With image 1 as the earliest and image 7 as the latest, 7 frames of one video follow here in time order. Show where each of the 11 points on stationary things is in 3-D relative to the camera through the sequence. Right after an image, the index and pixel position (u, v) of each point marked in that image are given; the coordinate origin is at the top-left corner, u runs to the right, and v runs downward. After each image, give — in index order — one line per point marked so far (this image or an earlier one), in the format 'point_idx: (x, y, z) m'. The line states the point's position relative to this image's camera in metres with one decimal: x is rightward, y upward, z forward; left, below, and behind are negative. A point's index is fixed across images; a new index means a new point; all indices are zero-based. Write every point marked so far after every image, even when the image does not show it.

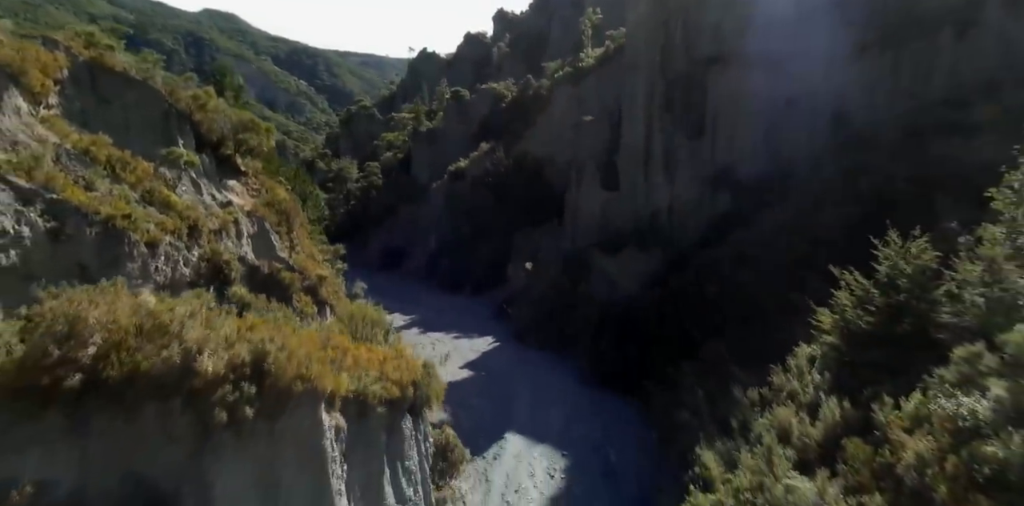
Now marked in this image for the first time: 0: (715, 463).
0: (+4.3, -4.4, +12.0) m
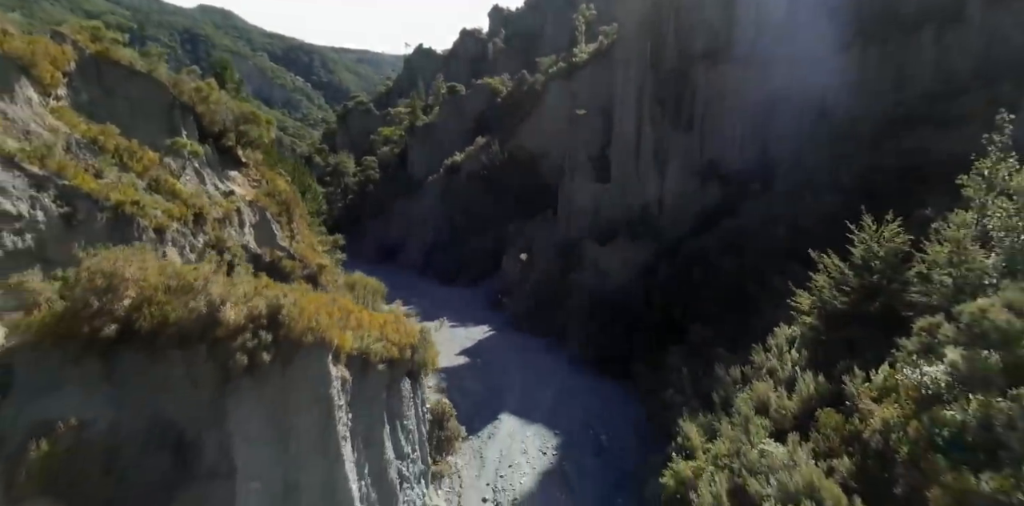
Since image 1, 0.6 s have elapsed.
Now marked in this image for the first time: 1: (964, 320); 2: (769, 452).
0: (+4.1, -4.0, +12.6) m
1: (+8.1, -1.1, +10.0) m
2: (+4.8, -3.8, +10.6) m
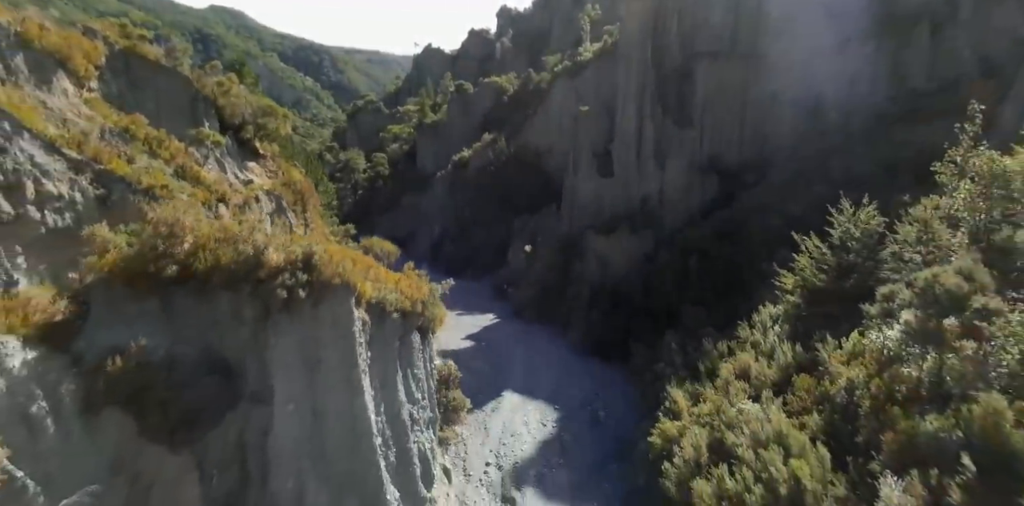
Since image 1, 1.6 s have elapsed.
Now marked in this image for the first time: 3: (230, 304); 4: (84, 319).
0: (+4.1, -3.5, +13.6) m
1: (+8.1, -0.6, +11.0) m
2: (+4.8, -3.3, +11.6) m
3: (-3.8, -0.7, +7.5) m
4: (-5.0, -0.8, +6.6) m
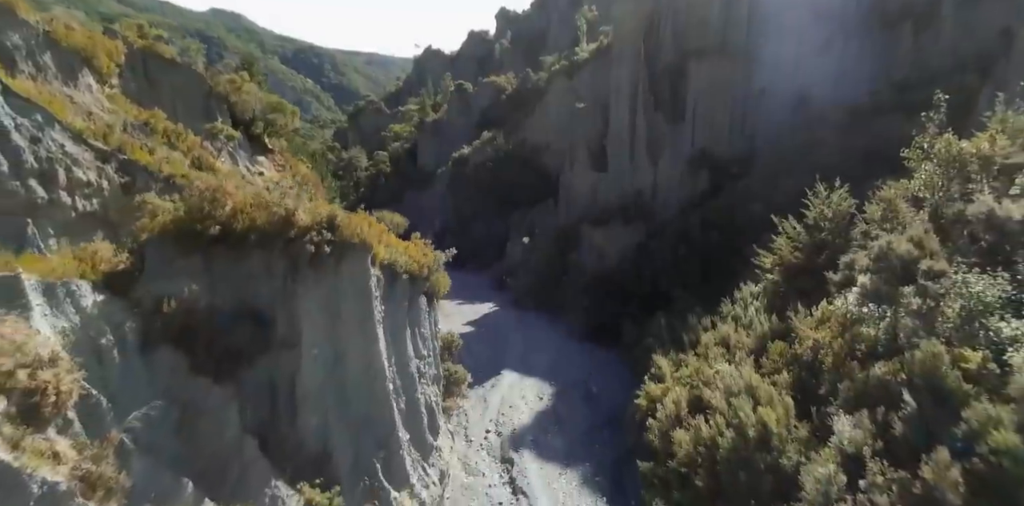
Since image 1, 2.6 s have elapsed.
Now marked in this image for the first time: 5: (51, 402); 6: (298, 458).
0: (+4.1, -2.9, +14.8) m
1: (+8.0, -0.1, +12.1) m
2: (+4.7, -2.7, +12.7) m
3: (-3.8, -0.1, +8.6) m
4: (-5.1, -0.2, +7.7) m
5: (-4.9, -1.6, +6.0) m
6: (-3.3, -3.1, +8.7) m
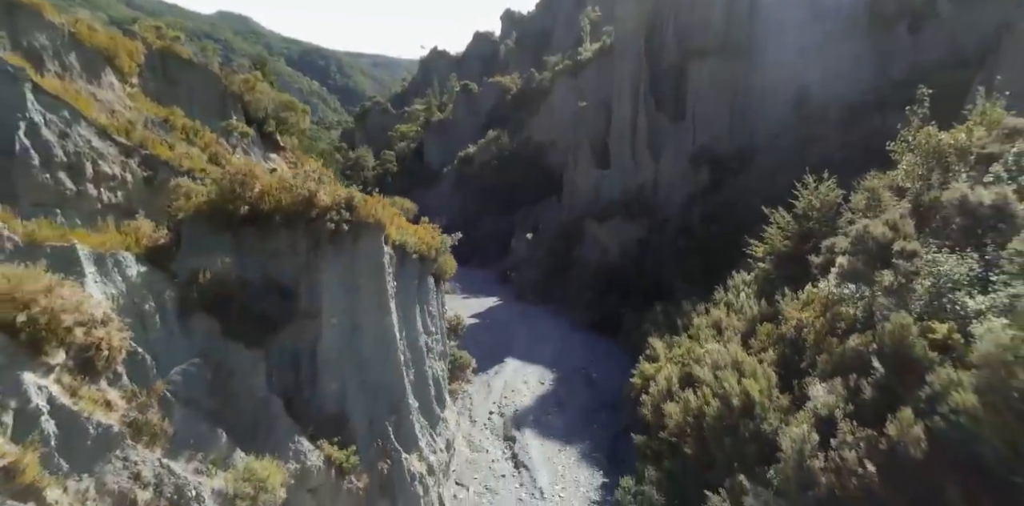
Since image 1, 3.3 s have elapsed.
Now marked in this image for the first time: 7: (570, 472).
0: (+4.1, -2.6, +15.5) m
1: (+8.1, +0.3, +12.8) m
2: (+4.8, -2.3, +13.5) m
3: (-3.8, +0.2, +9.5) m
4: (-5.1, +0.1, +8.5) m
5: (-5.0, -1.3, +6.8) m
6: (-3.3, -2.8, +9.5) m
7: (+1.5, -5.6, +14.3) m
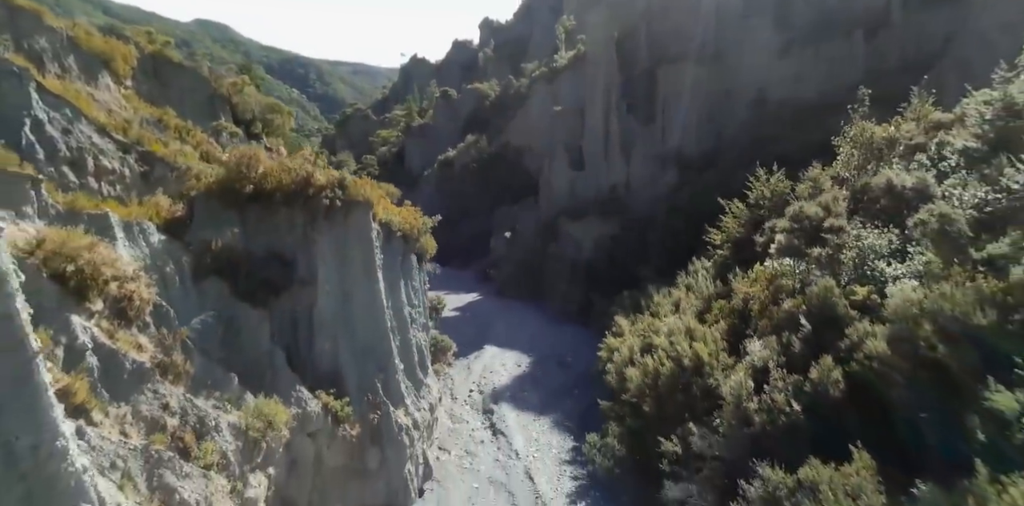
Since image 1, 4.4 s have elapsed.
0: (+3.5, -2.2, +17.0) m
1: (+7.5, +0.8, +14.5) m
2: (+4.1, -1.9, +15.0) m
3: (-4.3, +0.7, +10.7) m
4: (-5.5, +0.6, +9.7) m
5: (-5.3, -0.8, +8.0) m
6: (-3.7, -2.3, +10.7) m
7: (+0.9, -5.1, +15.6) m
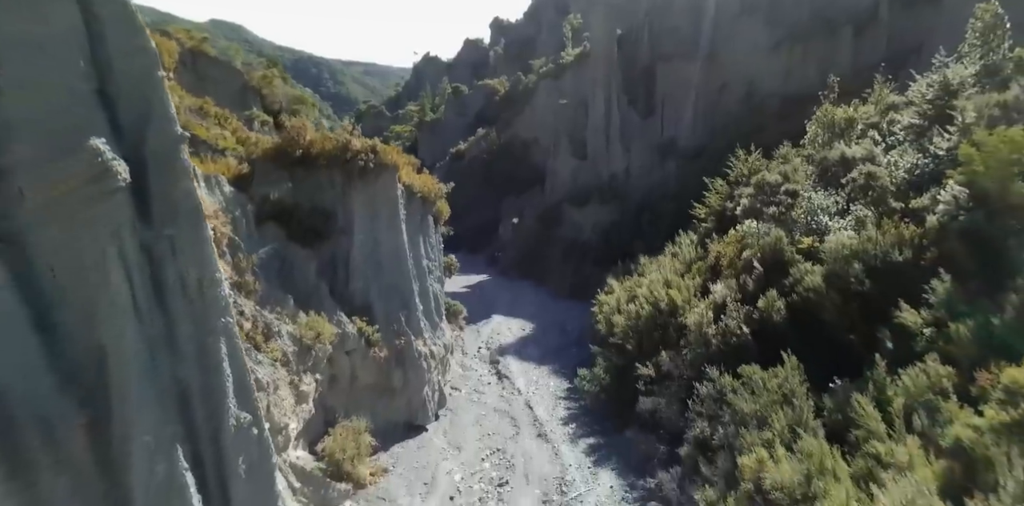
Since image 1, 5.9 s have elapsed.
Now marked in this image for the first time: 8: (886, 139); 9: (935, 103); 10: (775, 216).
0: (+3.6, -1.1, +19.1) m
1: (+7.6, +1.9, +16.5) m
2: (+4.2, -0.8, +17.1) m
3: (-4.3, +1.8, +13.0) m
4: (-5.5, +1.7, +12.0) m
5: (-5.4, +0.3, +10.3) m
6: (-3.7, -1.2, +13.0) m
7: (+1.0, -4.1, +17.8) m
8: (+10.5, +3.2, +15.8) m
9: (+10.6, +3.8, +14.2) m
10: (+7.2, +1.0, +15.2) m
